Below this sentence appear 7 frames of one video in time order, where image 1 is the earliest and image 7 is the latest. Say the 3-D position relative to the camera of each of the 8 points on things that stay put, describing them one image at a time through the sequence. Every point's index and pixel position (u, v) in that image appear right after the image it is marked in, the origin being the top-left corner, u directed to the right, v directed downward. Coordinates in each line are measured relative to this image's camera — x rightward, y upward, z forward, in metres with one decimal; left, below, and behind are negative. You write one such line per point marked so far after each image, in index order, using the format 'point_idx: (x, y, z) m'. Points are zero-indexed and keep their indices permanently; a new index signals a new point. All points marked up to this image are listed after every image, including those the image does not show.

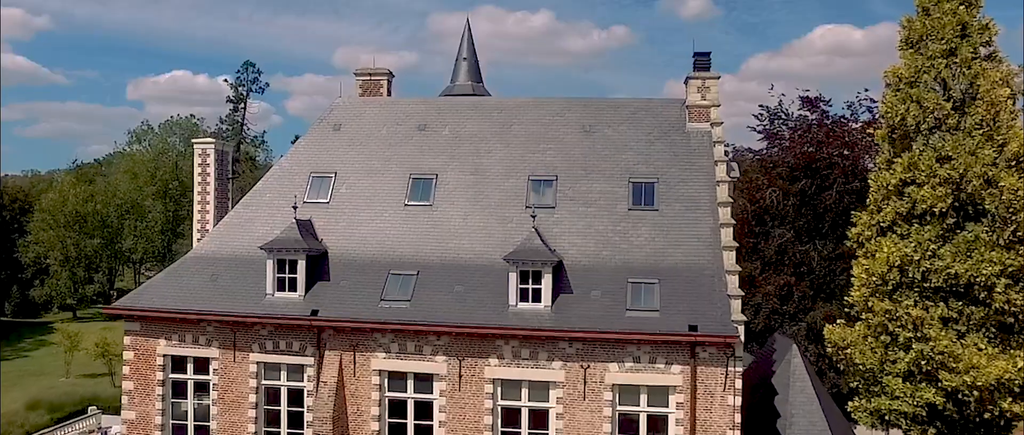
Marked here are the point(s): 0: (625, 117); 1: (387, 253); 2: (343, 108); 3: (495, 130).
0: (+2.0, +1.7, +12.9) m
1: (-2.0, -0.6, +12.1) m
2: (-3.2, +2.0, +14.0) m
3: (-0.3, +1.5, +13.1) m
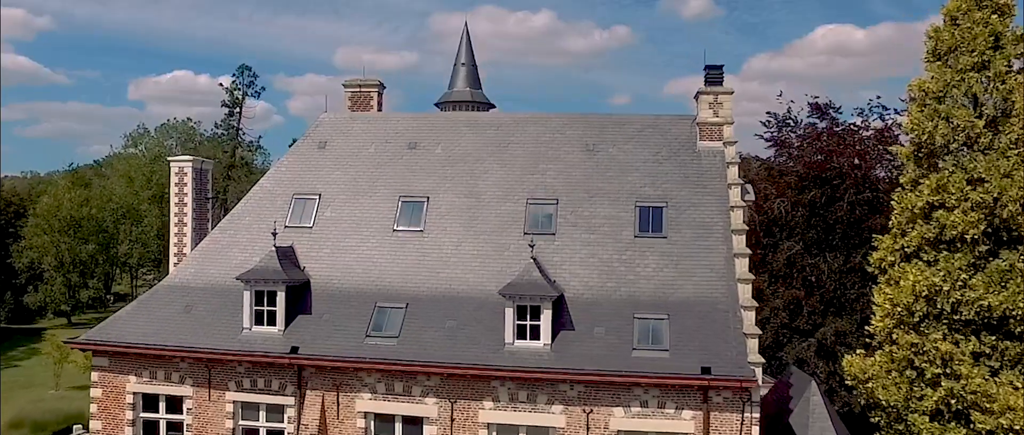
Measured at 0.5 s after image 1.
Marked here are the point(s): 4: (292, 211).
0: (+1.9, +1.3, +12.0) m
1: (-2.1, -1.0, +11.2) m
2: (-3.2, +1.6, +13.1) m
3: (-0.4, +1.1, +12.2) m
4: (-3.6, +0.1, +12.2) m
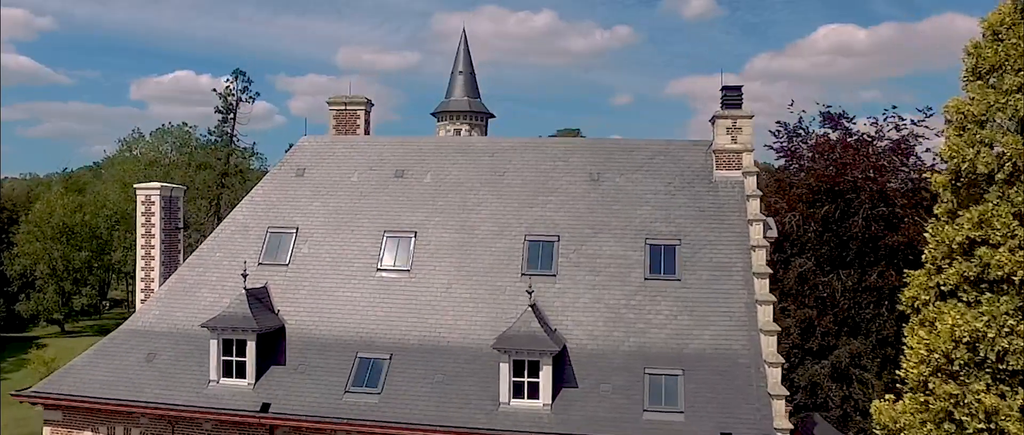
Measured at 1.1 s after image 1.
0: (+1.9, +0.8, +10.9) m
1: (-2.1, -1.6, +10.1) m
2: (-3.3, +1.1, +11.9) m
3: (-0.4, +0.6, +11.0) m
4: (-3.7, -0.4, +11.1) m
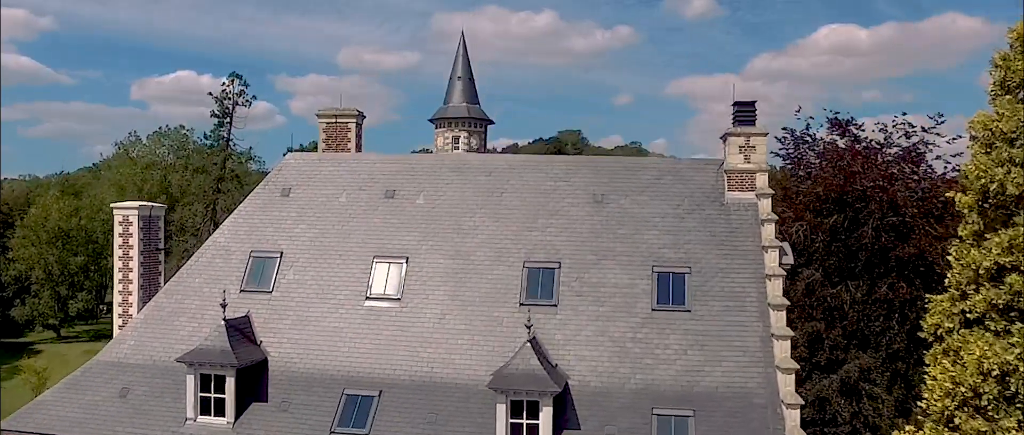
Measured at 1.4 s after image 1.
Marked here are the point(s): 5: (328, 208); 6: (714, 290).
0: (+1.8, +0.5, +10.2) m
1: (-2.2, -1.9, +9.4) m
2: (-3.3, +0.7, +11.3) m
3: (-0.4, +0.2, +10.4) m
4: (-3.7, -0.8, +10.4) m
5: (-2.6, +0.1, +10.7) m
6: (+2.5, -0.9, +9.3) m
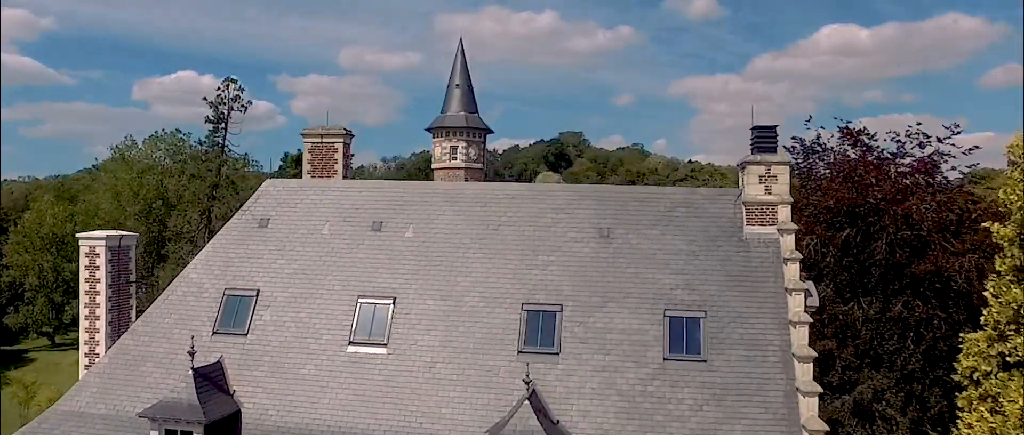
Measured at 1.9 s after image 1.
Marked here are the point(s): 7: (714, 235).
0: (+1.8, 0.0, +9.3) m
1: (-2.2, -2.3, +8.5) m
2: (-3.3, +0.3, +10.4) m
3: (-0.5, -0.2, +9.5) m
4: (-3.7, -1.2, +9.5) m
5: (-2.7, -0.3, +9.8) m
6: (+2.5, -1.4, +8.4) m
7: (+2.5, -0.2, +9.1) m
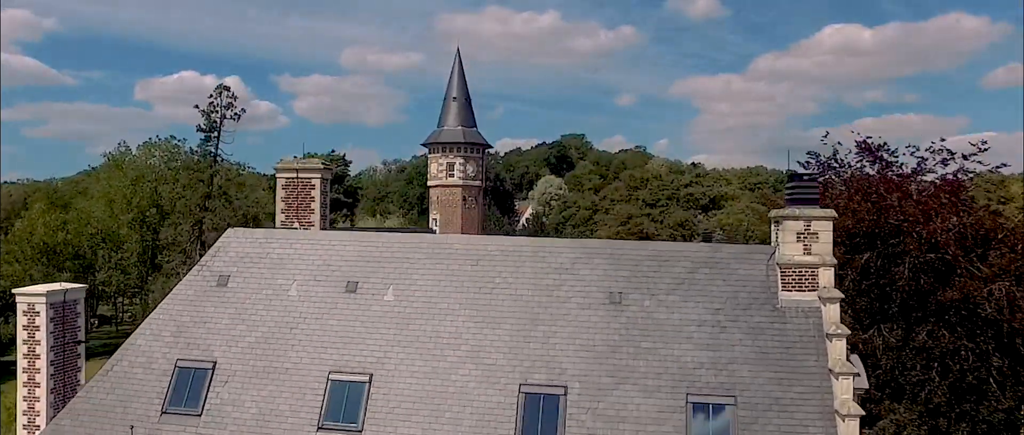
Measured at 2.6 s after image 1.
0: (+1.8, -0.7, +8.0) m
1: (-2.2, -3.0, +7.2) m
2: (-3.4, -0.4, +9.1) m
3: (-0.5, -0.9, +8.2) m
4: (-3.8, -1.9, +8.2) m
5: (-2.7, -1.0, +8.5) m
6: (+2.4, -2.0, +7.1) m
7: (+2.4, -0.9, +7.8) m
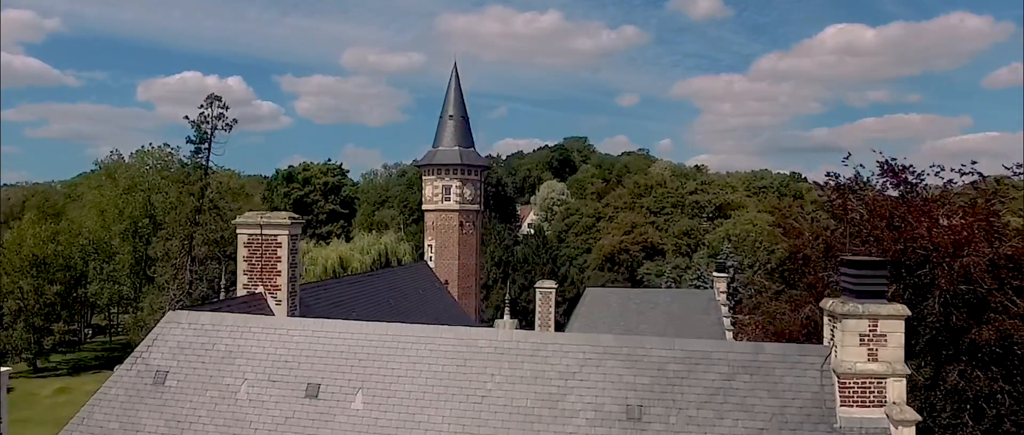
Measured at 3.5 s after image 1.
0: (+1.7, -1.5, +6.5) m
1: (-2.3, -3.8, +5.7) m
2: (-3.4, -1.2, +7.6) m
3: (-0.6, -1.7, +6.7) m
4: (-3.8, -2.7, +6.8) m
5: (-2.7, -1.8, +7.0) m
6: (+2.4, -2.9, +5.6) m
7: (+2.4, -1.7, +6.3) m
